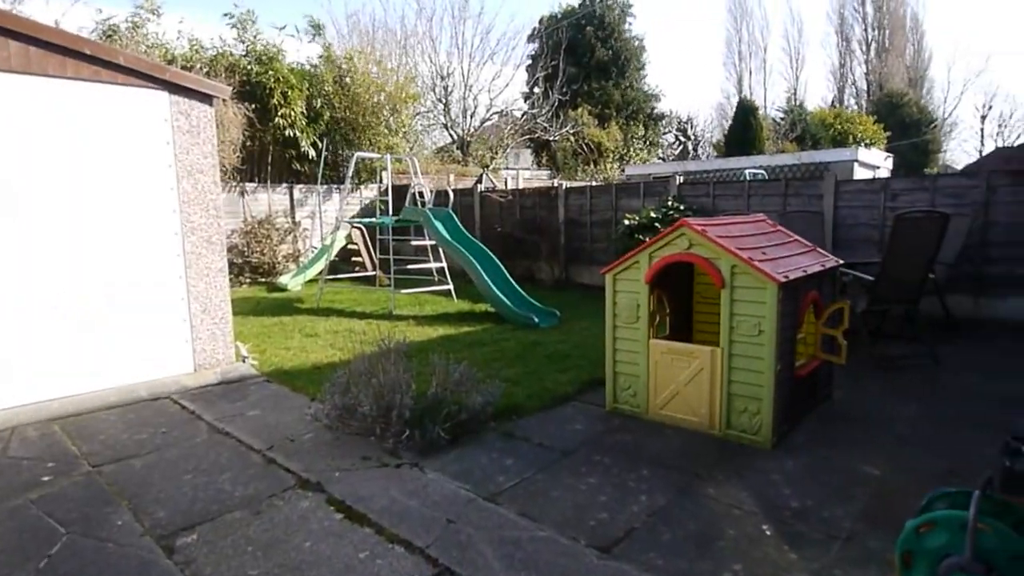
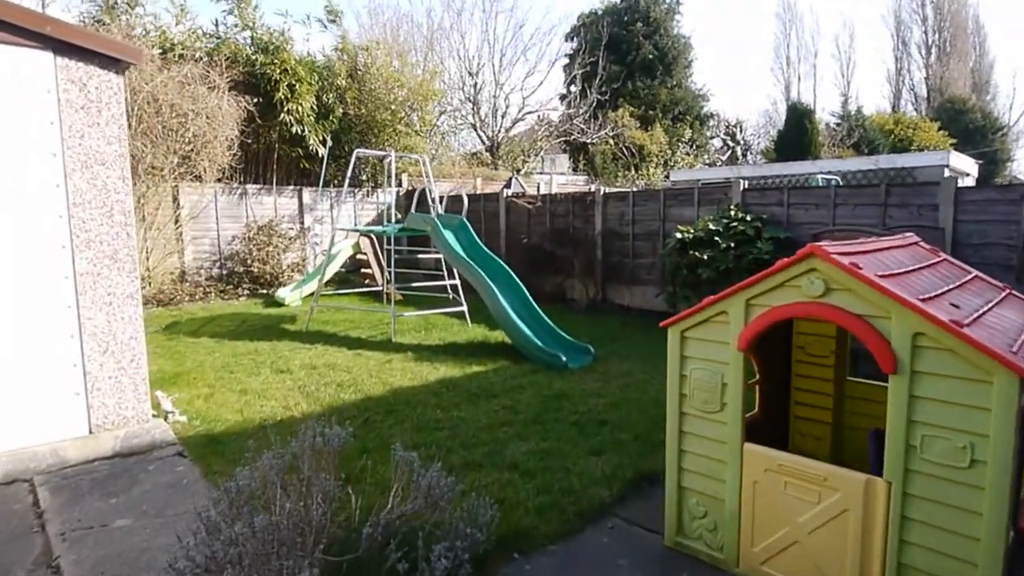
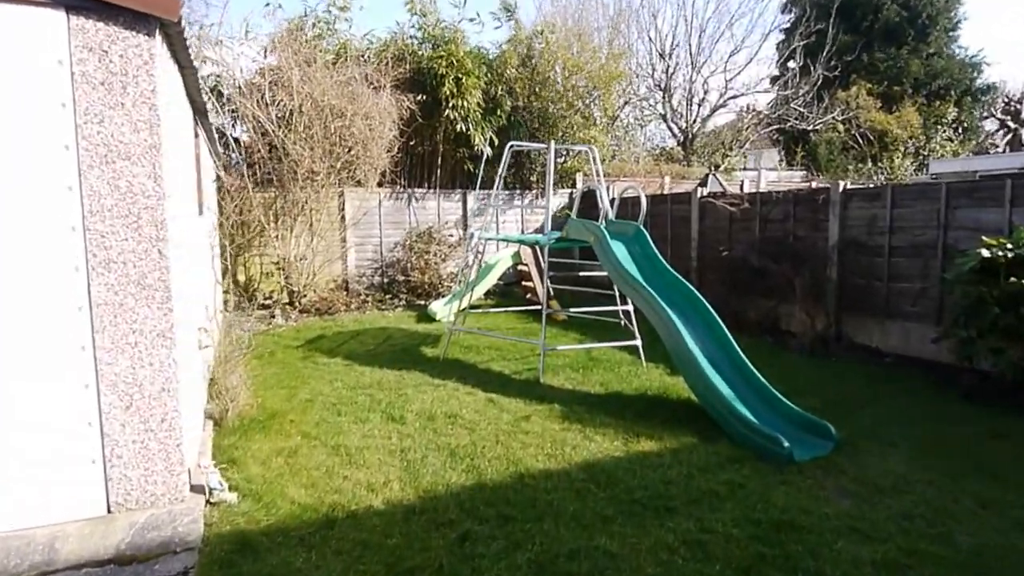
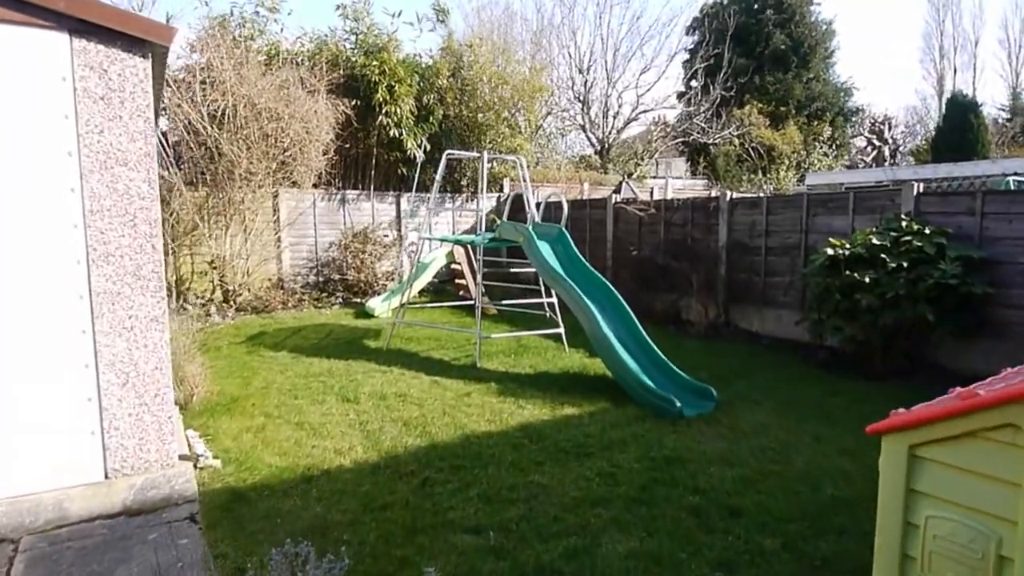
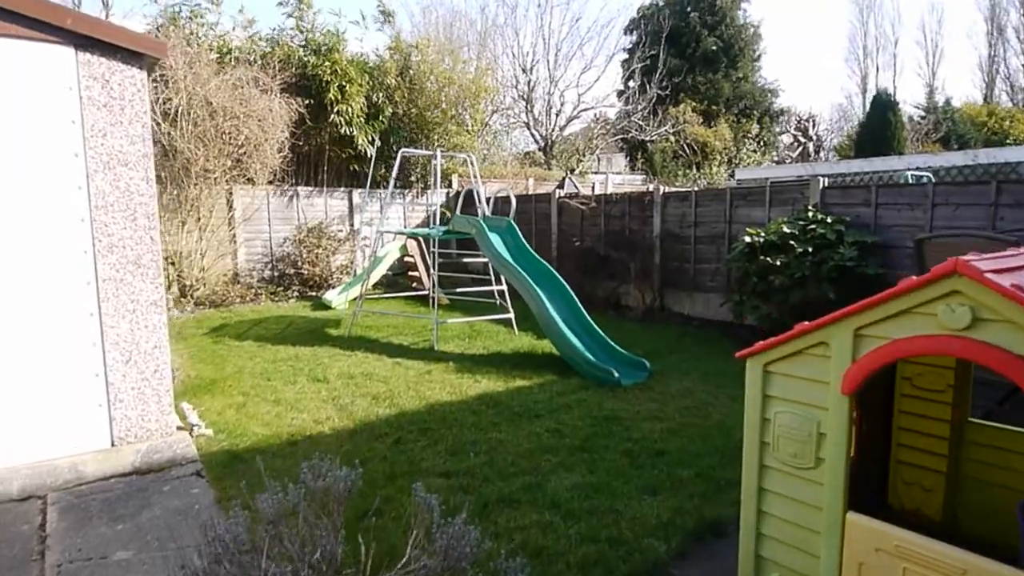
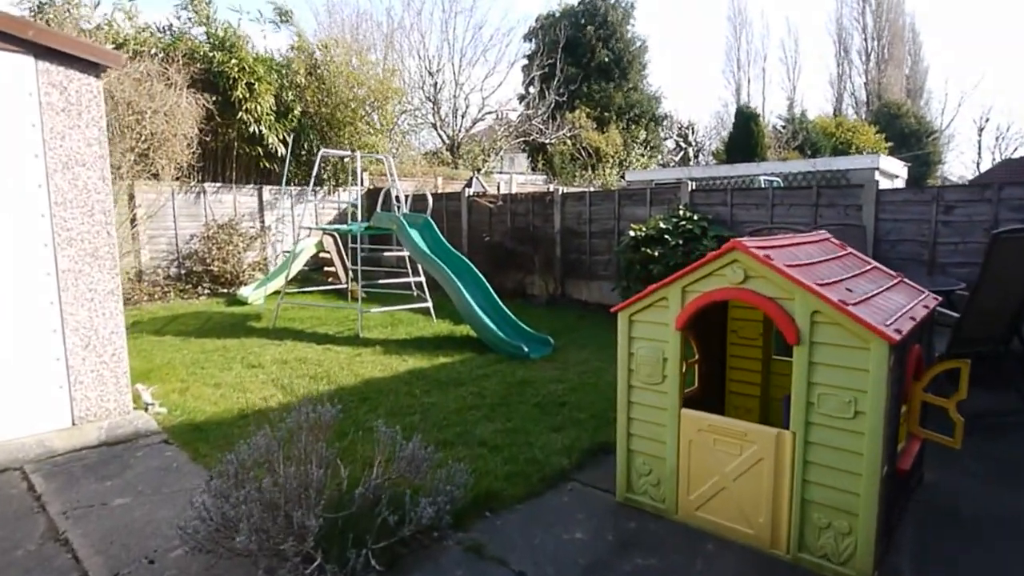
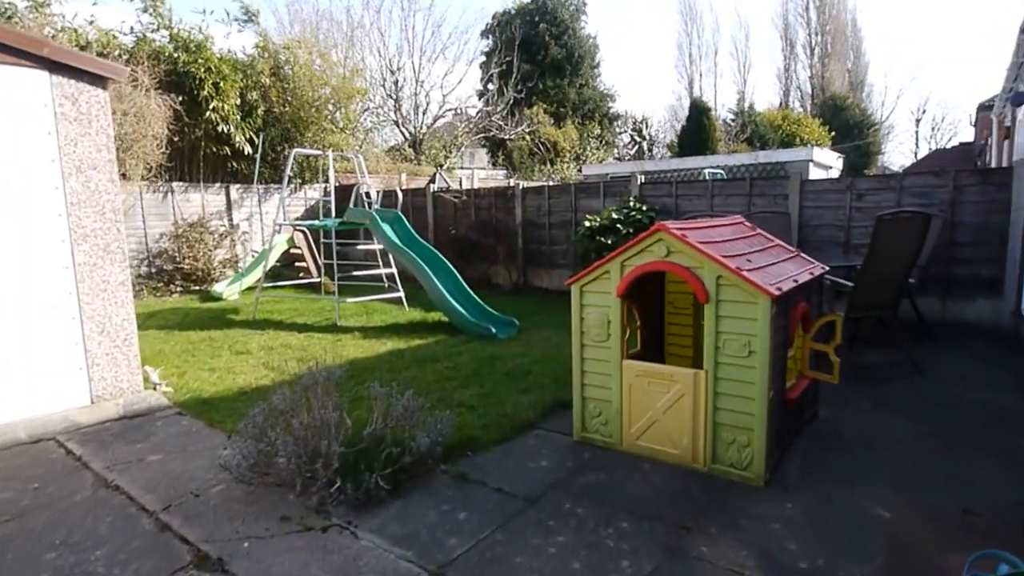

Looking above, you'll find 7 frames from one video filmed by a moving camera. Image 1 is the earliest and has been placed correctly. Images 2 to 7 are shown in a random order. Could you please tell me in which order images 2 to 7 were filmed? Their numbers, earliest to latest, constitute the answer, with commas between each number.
7, 6, 2, 5, 4, 3
